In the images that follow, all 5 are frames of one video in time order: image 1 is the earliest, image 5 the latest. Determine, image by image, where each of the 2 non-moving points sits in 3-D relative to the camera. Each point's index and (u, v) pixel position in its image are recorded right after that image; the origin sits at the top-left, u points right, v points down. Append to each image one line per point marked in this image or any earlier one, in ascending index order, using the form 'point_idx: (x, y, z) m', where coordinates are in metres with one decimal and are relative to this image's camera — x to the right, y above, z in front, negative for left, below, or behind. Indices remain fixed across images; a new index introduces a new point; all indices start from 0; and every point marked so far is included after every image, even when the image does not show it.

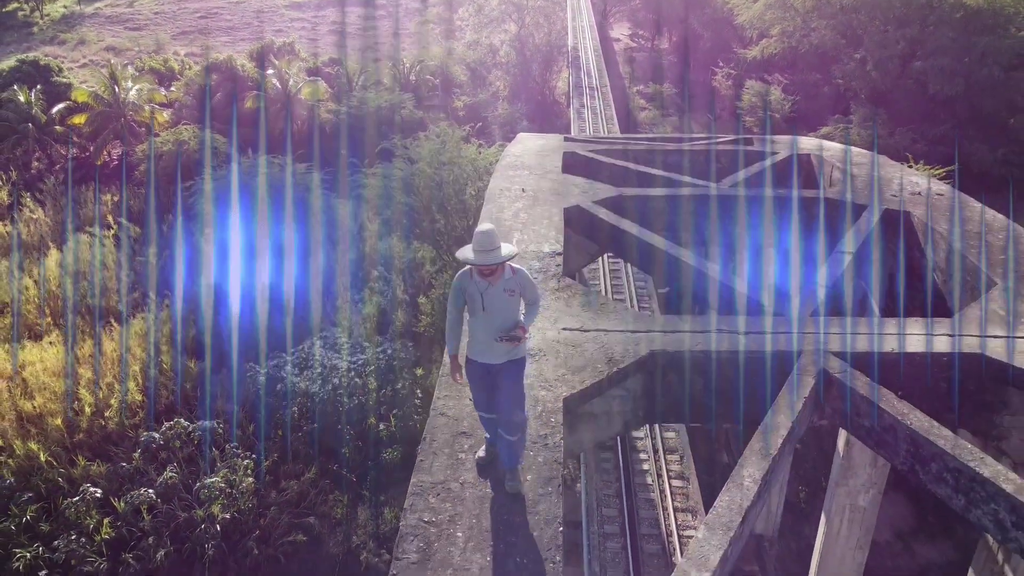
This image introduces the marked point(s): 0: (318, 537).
0: (-3.5, -4.4, +12.4) m
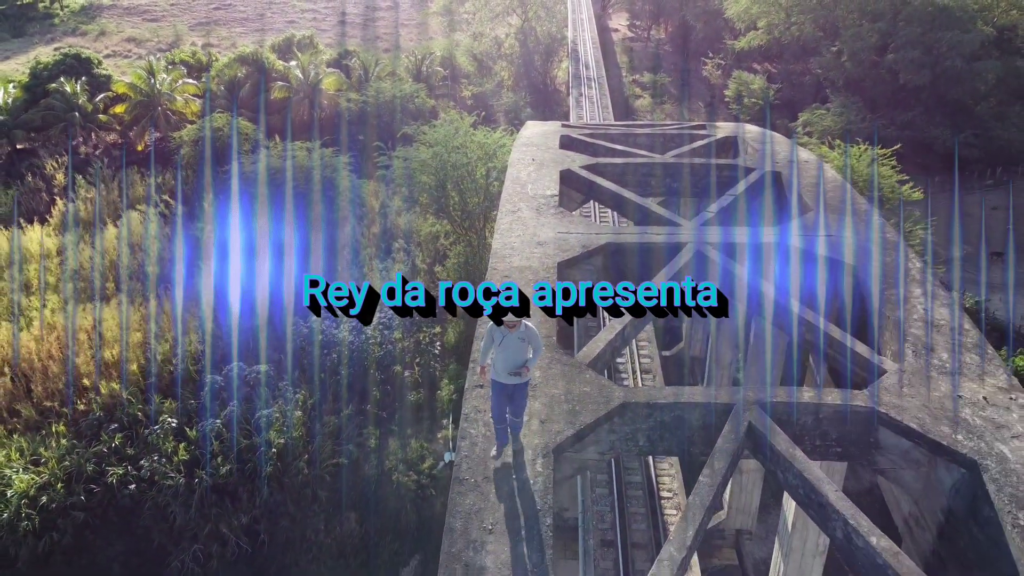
0: (-3.3, -3.7, +14.7) m
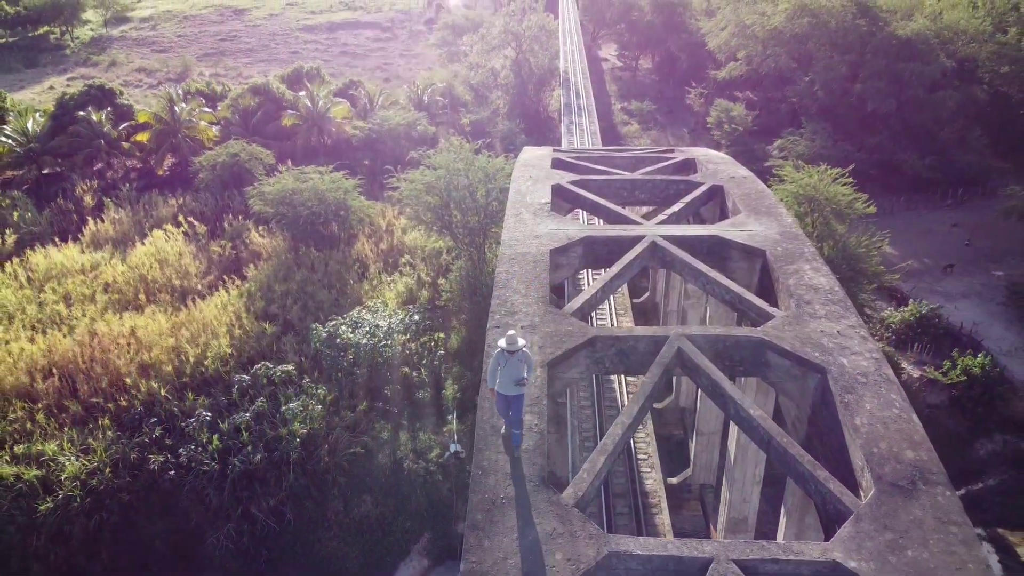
0: (-3.3, -3.8, +16.4) m
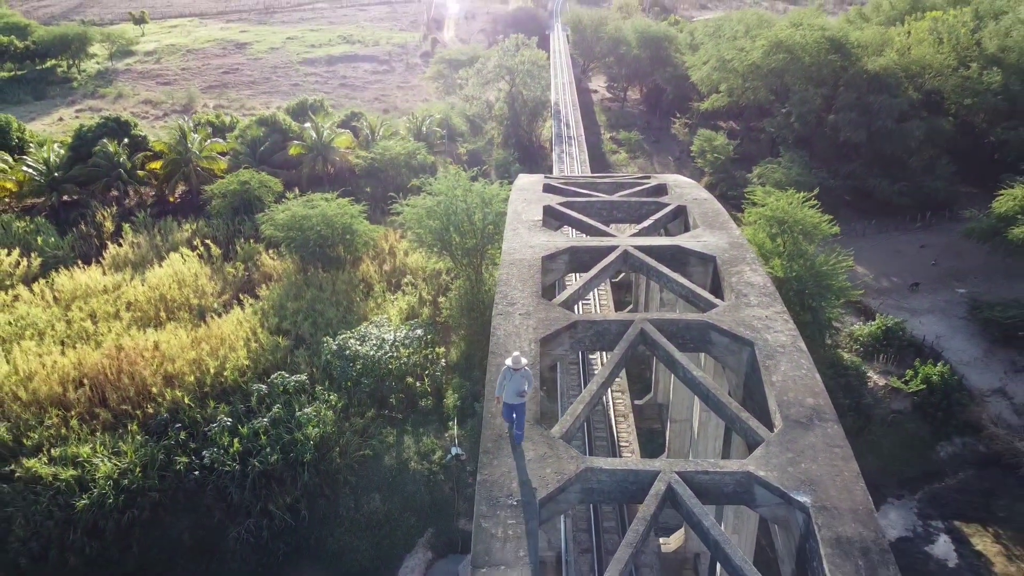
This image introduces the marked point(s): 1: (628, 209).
0: (-3.4, -4.2, +17.7) m
1: (+3.0, +2.0, +17.9) m
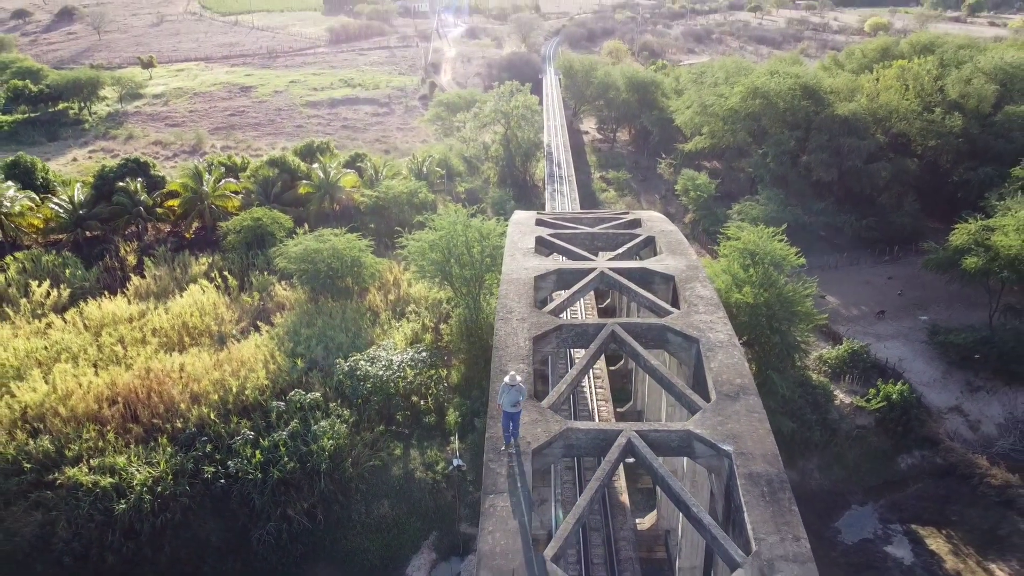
0: (-3.5, -4.9, +19.4) m
1: (+2.9, +1.3, +20.0) m
